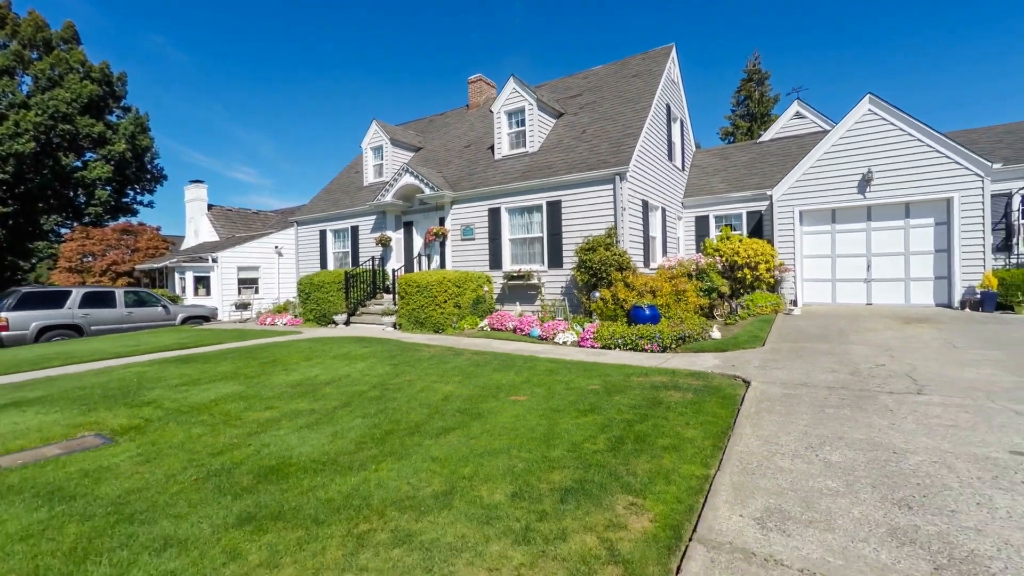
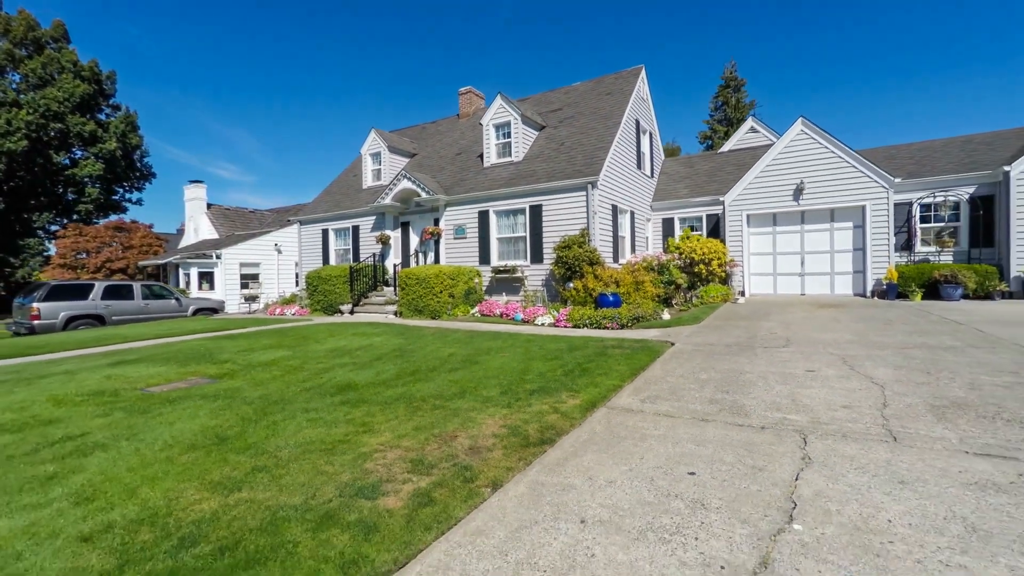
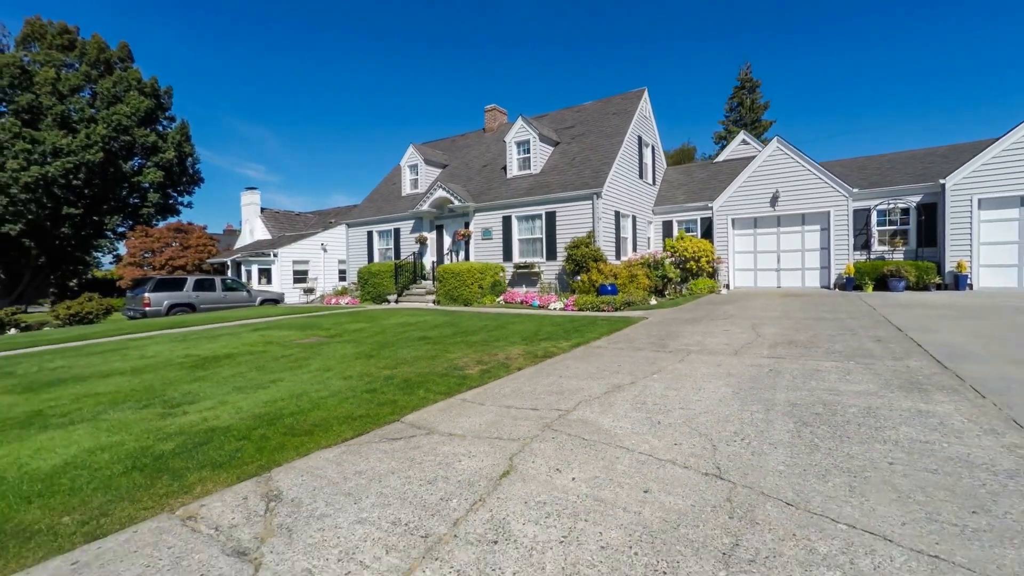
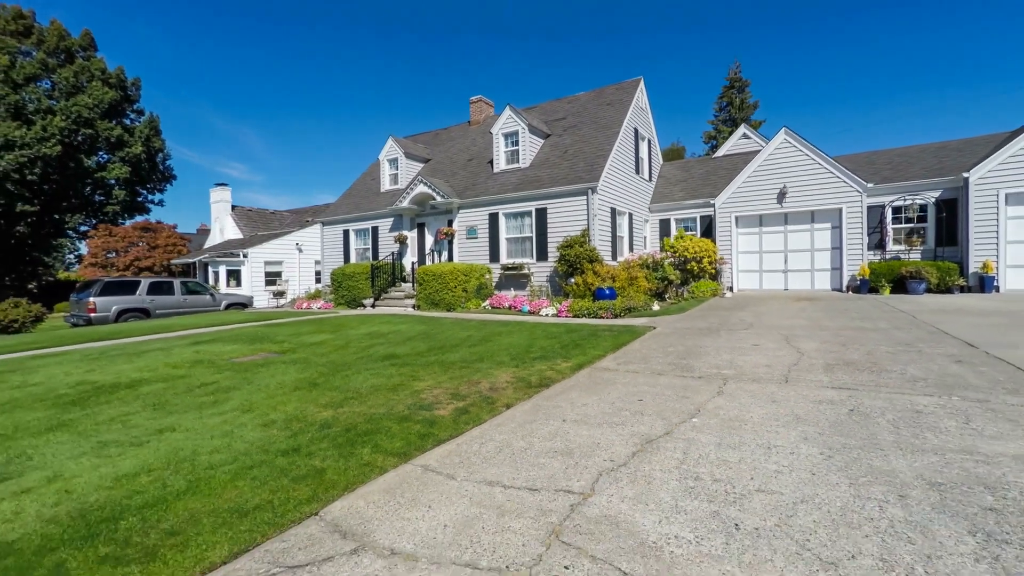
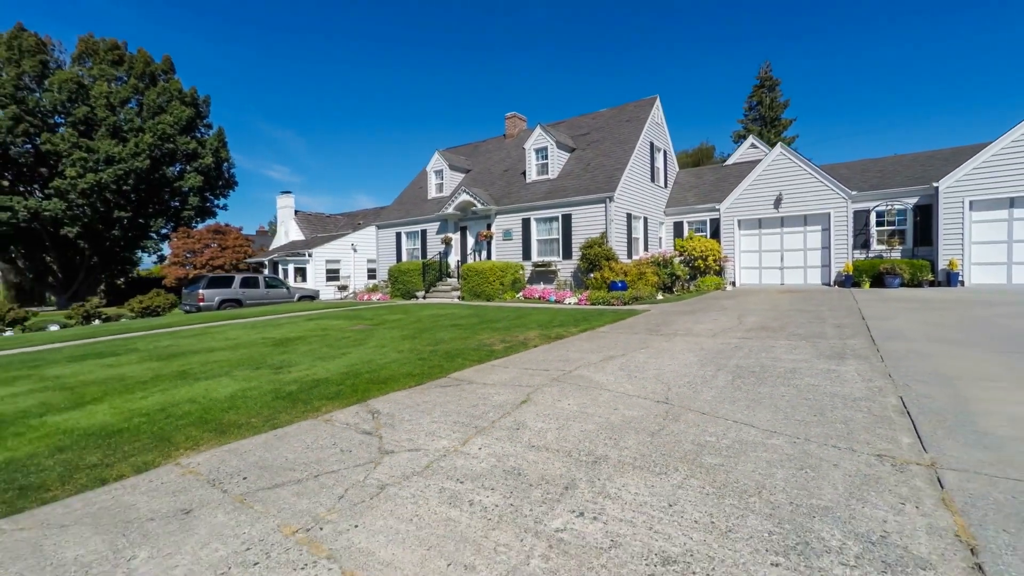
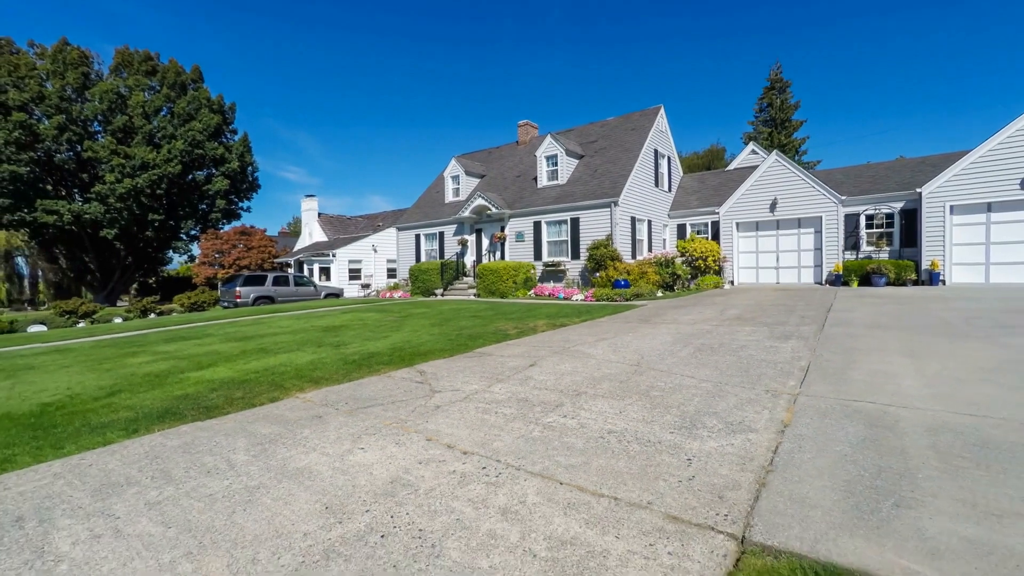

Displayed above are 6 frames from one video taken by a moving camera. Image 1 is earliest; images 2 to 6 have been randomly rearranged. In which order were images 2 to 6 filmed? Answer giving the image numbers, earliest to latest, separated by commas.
2, 4, 3, 5, 6
